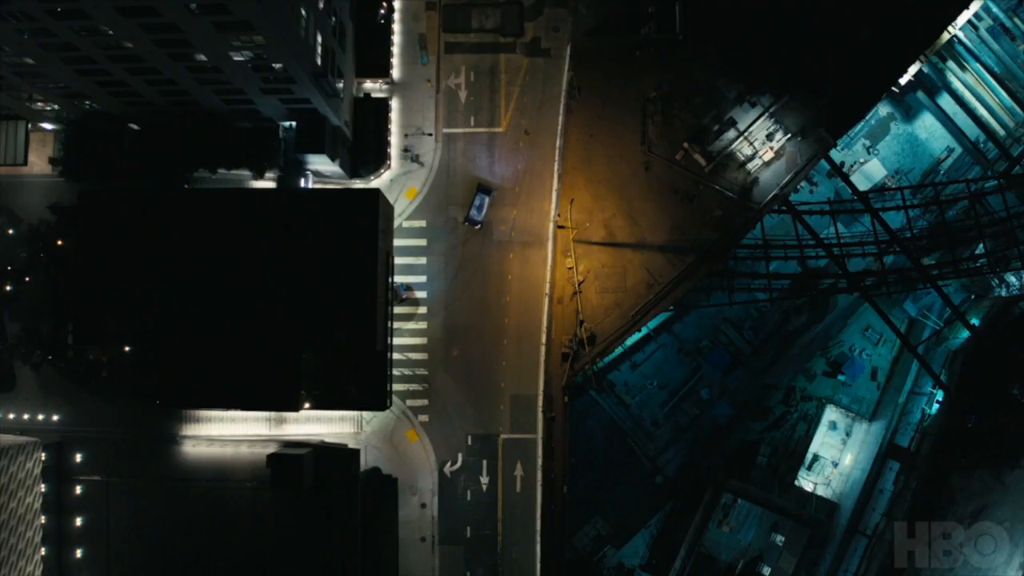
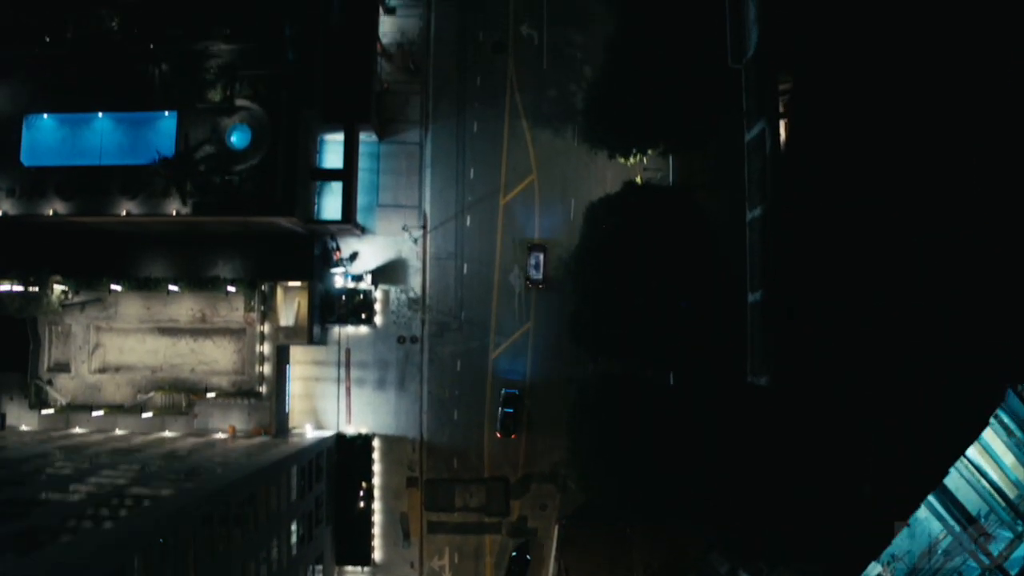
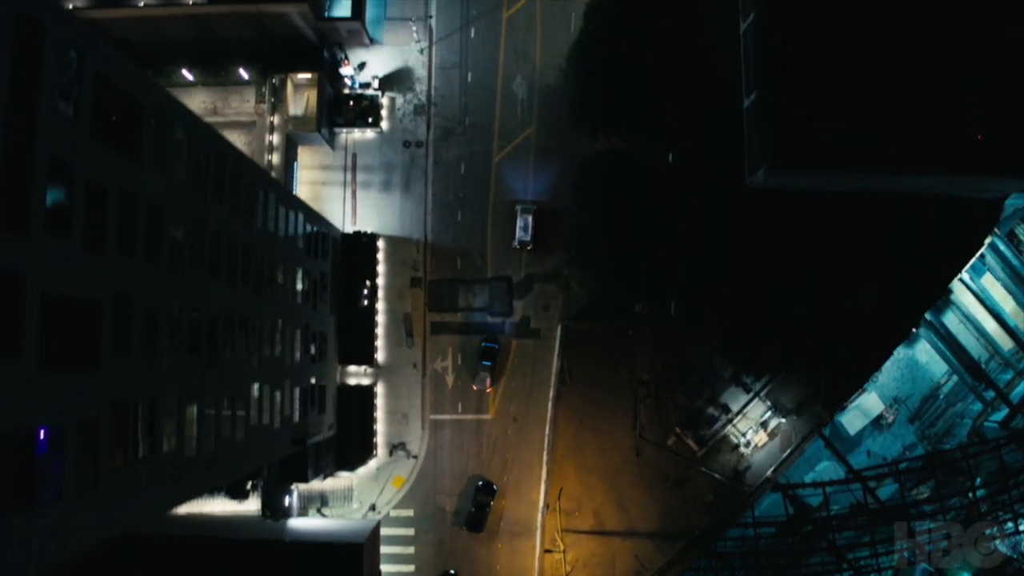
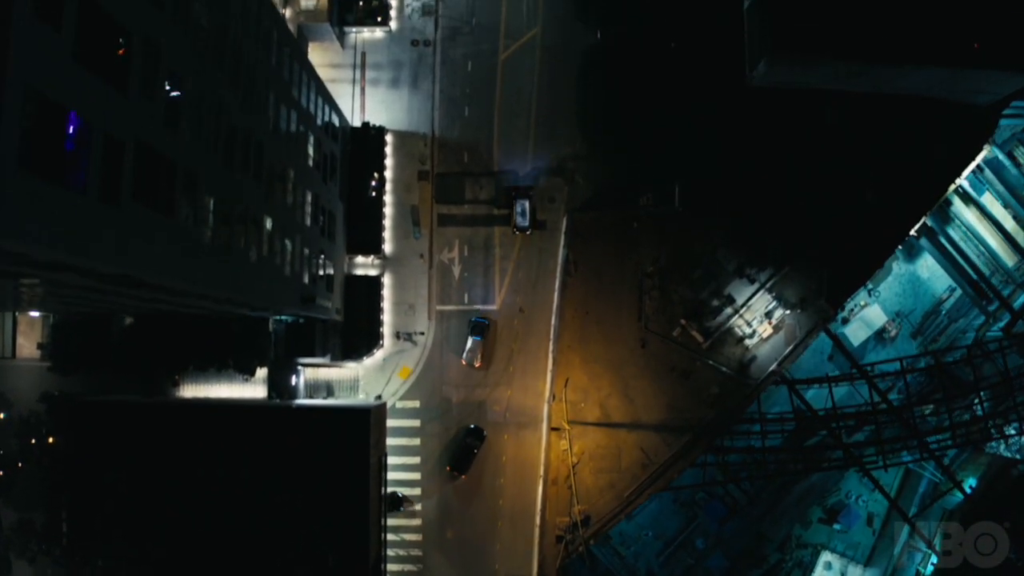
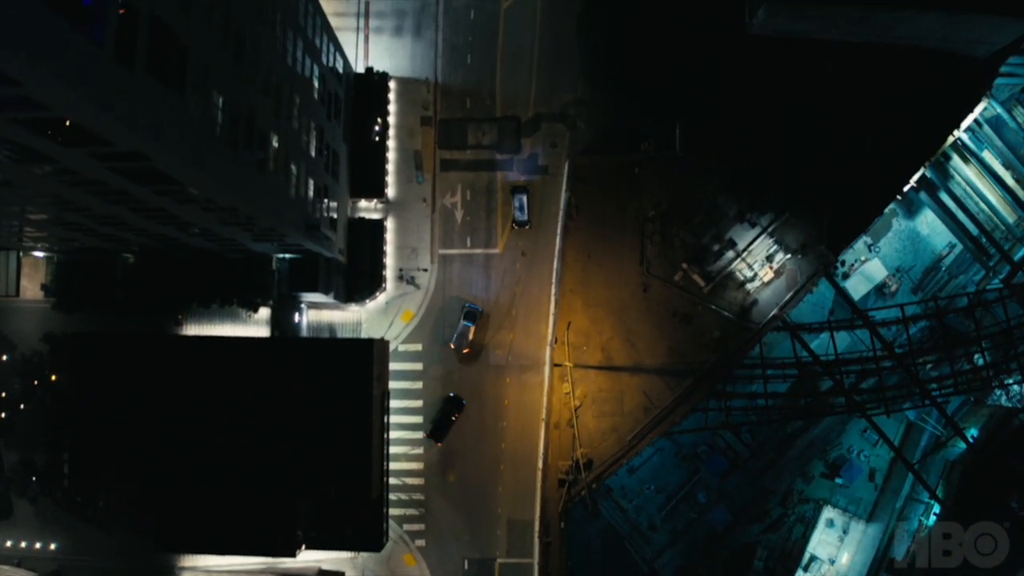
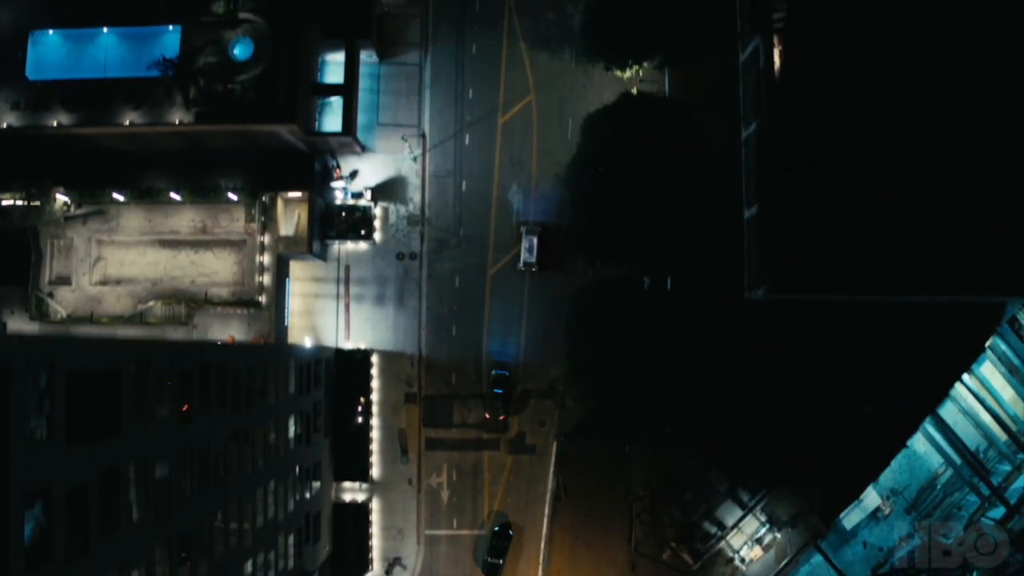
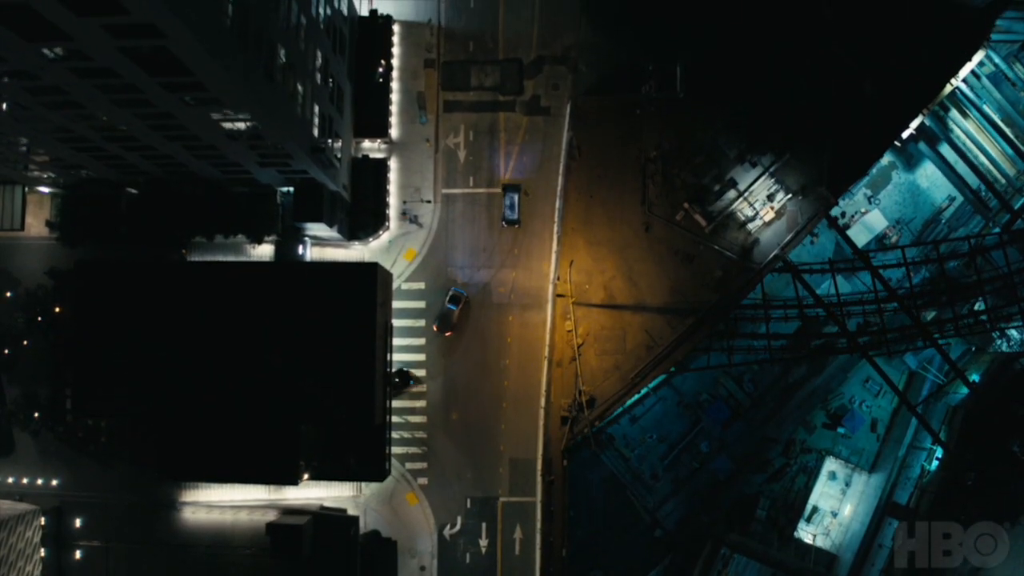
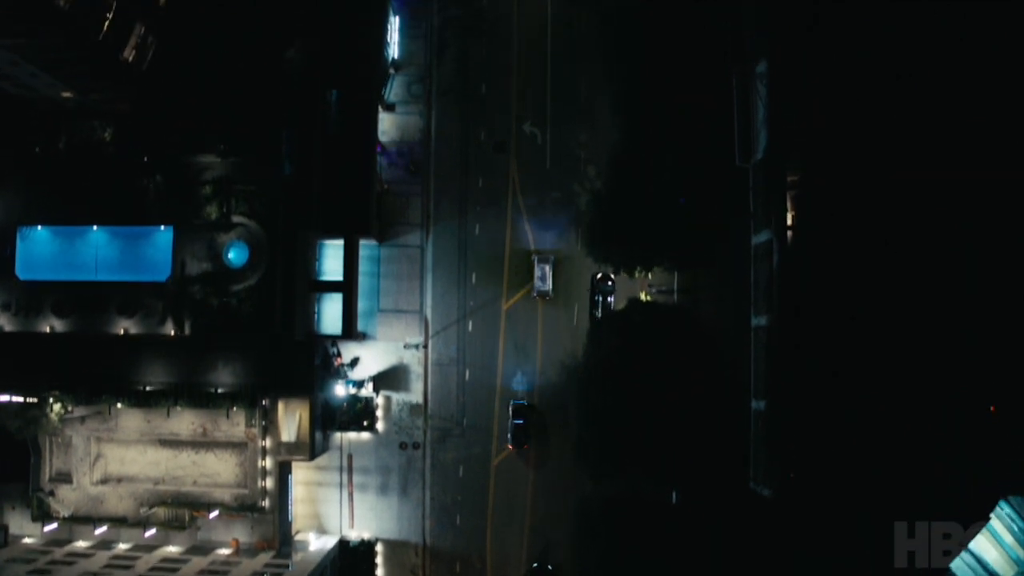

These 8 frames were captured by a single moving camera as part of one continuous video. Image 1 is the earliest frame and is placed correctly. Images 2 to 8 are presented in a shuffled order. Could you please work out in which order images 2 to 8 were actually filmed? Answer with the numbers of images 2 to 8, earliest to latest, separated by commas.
7, 5, 4, 3, 6, 2, 8
